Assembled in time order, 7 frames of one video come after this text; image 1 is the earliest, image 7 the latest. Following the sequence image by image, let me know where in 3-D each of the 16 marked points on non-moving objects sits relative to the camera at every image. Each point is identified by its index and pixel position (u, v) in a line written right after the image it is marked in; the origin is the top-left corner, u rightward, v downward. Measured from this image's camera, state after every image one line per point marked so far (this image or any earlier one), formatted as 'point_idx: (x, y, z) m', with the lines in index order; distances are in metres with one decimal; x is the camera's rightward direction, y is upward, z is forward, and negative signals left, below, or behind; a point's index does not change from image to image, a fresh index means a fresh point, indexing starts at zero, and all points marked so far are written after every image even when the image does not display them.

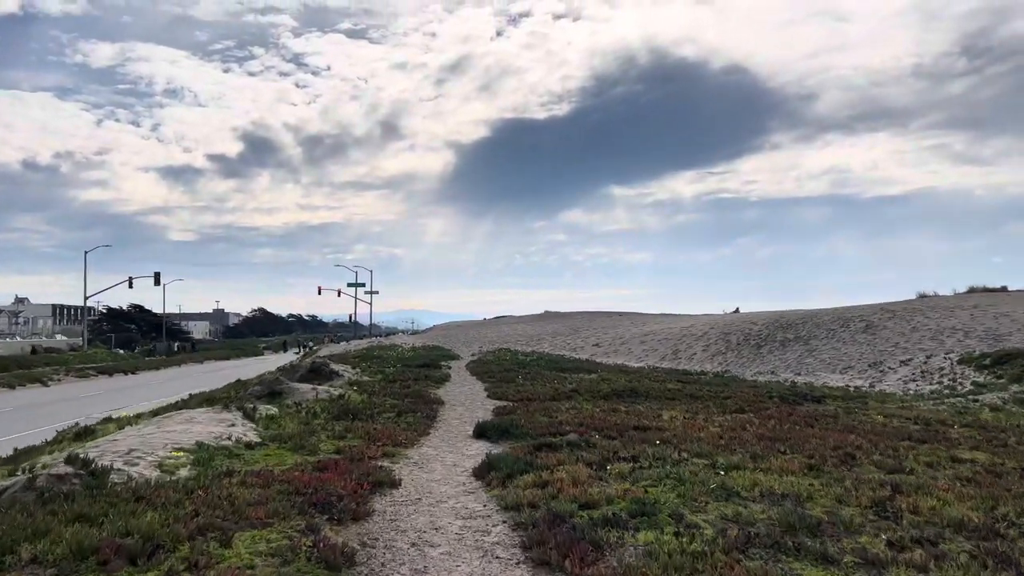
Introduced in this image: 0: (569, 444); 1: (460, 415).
0: (+1.2, -3.4, +14.0) m
1: (-1.6, -3.8, +19.3) m
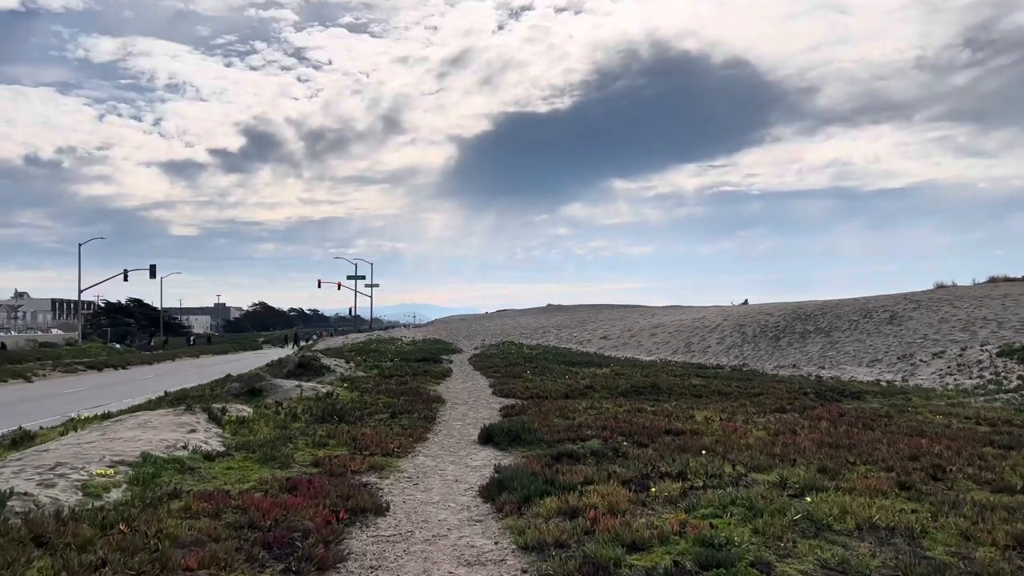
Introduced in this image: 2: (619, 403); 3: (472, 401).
0: (+1.5, -3.0, +11.6) m
1: (-1.3, -3.3, +16.9) m
2: (+2.9, -3.1, +17.6) m
3: (-1.3, -3.5, +19.8) m
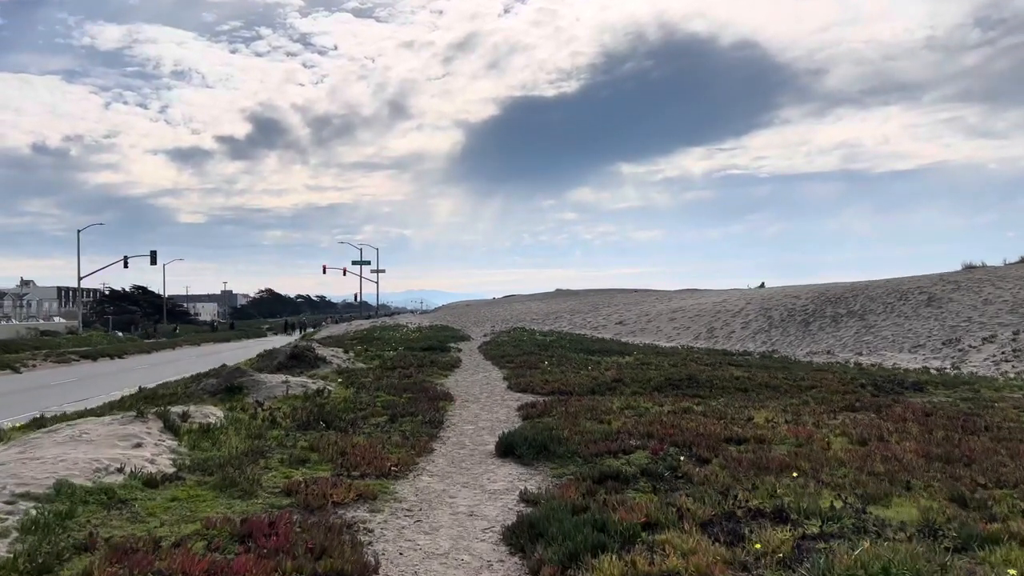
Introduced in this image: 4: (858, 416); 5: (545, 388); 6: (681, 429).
0: (+1.9, -2.6, +9.1) m
1: (-0.9, -2.9, +14.4) m
2: (+3.3, -2.6, +15.0) m
3: (-0.8, -2.9, +17.2) m
4: (+7.3, -2.7, +13.8) m
5: (+0.9, -2.8, +18.1) m
6: (+3.1, -2.6, +11.9) m
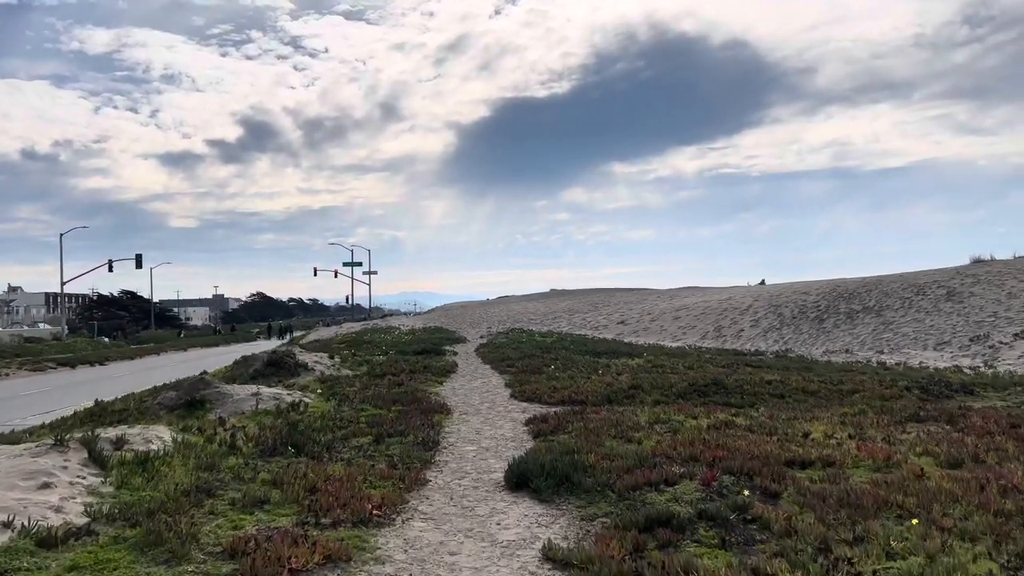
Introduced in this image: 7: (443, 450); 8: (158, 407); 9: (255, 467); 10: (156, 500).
0: (+2.1, -2.5, +6.9) m
1: (-0.7, -2.8, +12.2) m
2: (+3.5, -2.5, +12.9) m
3: (-0.6, -2.8, +15.0) m
4: (+7.5, -2.5, +11.7) m
5: (+1.0, -2.7, +15.9) m
6: (+3.2, -2.4, +9.8) m
7: (-1.1, -2.7, +10.9) m
8: (-7.5, -2.5, +13.8) m
9: (-3.7, -2.5, +9.3) m
10: (-4.2, -2.5, +7.7) m
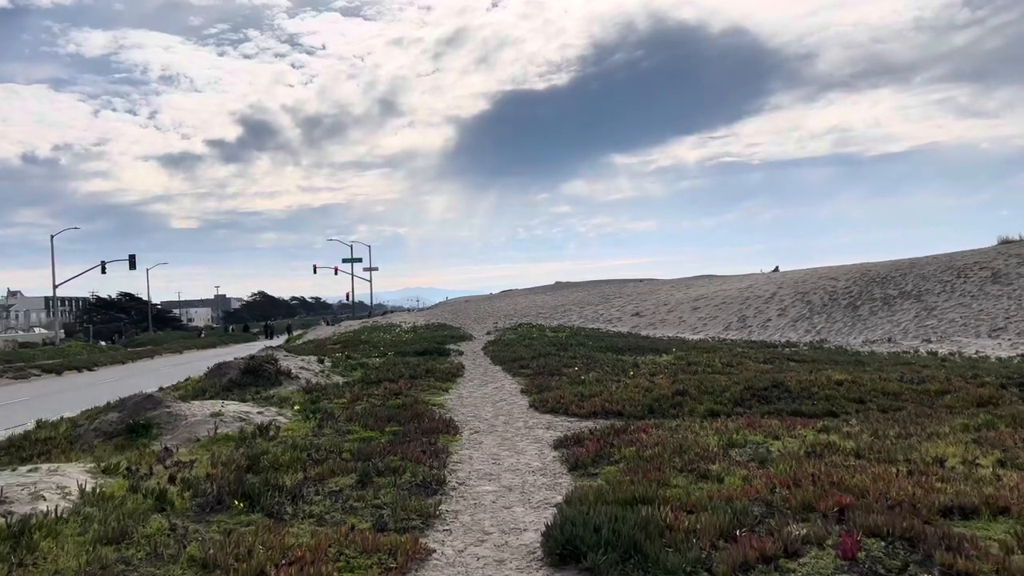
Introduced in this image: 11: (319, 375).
0: (+2.4, -2.3, +4.1) m
1: (-0.3, -2.6, +9.4) m
2: (+3.9, -2.2, +10.0) m
3: (-0.2, -2.6, +12.2) m
4: (+7.9, -2.1, +8.8) m
5: (+1.4, -2.4, +13.1) m
6: (+3.6, -2.2, +6.9) m
7: (-0.7, -2.5, +8.0) m
8: (-7.1, -2.5, +11.0) m
9: (-3.3, -2.4, +6.5) m
10: (-3.8, -2.4, +4.9) m
11: (-5.5, -2.4, +18.4) m
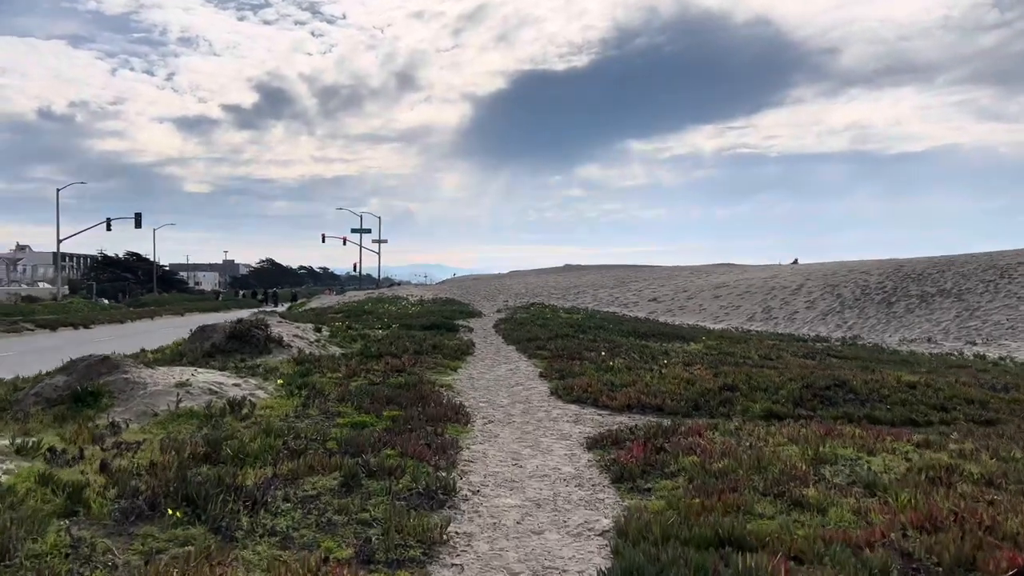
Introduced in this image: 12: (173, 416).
0: (+2.7, -2.1, +2.1) m
1: (0.0, -2.1, +7.5) m
2: (+4.2, -1.9, +8.1) m
3: (+0.1, -2.0, +10.3) m
4: (+8.2, -2.1, +6.8) m
5: (+1.8, -1.9, +11.1) m
6: (+3.9, -2.0, +5.0) m
7: (-0.5, -2.1, +6.1) m
8: (-6.8, -1.6, +9.2) m
9: (-3.0, -1.9, +4.6) m
10: (-3.5, -1.9, +3.0) m
11: (-5.0, -1.4, +16.5) m
12: (-4.4, -1.7, +8.6) m
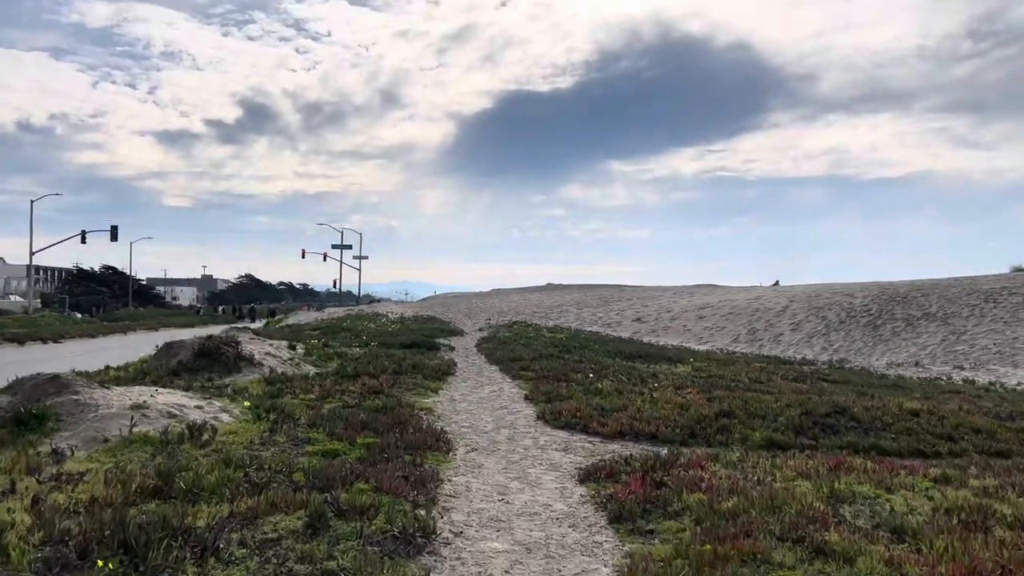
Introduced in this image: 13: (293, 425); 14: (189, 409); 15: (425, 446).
0: (+2.7, -2.1, +1.5) m
1: (-0.1, -2.3, +6.8) m
2: (+4.1, -2.1, +7.5) m
3: (-0.1, -2.3, +9.6) m
4: (+8.0, -2.4, +6.3) m
5: (+1.6, -2.2, +10.5) m
6: (+3.8, -2.1, +4.4) m
7: (-0.6, -2.2, +5.4) m
8: (-6.9, -1.7, +8.3) m
9: (-3.1, -2.0, +3.9) m
10: (-3.5, -1.9, +2.2) m
11: (-5.4, -1.8, +15.7) m
12: (-4.6, -1.8, +7.7) m
13: (-3.0, -1.9, +9.2) m
14: (-4.7, -1.8, +9.5) m
15: (-1.1, -2.1, +8.7) m
